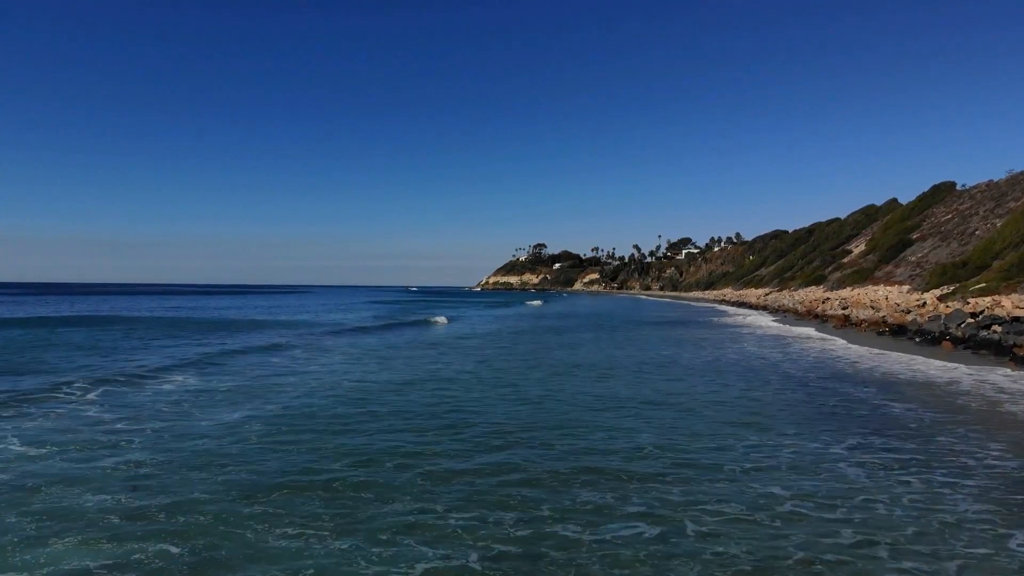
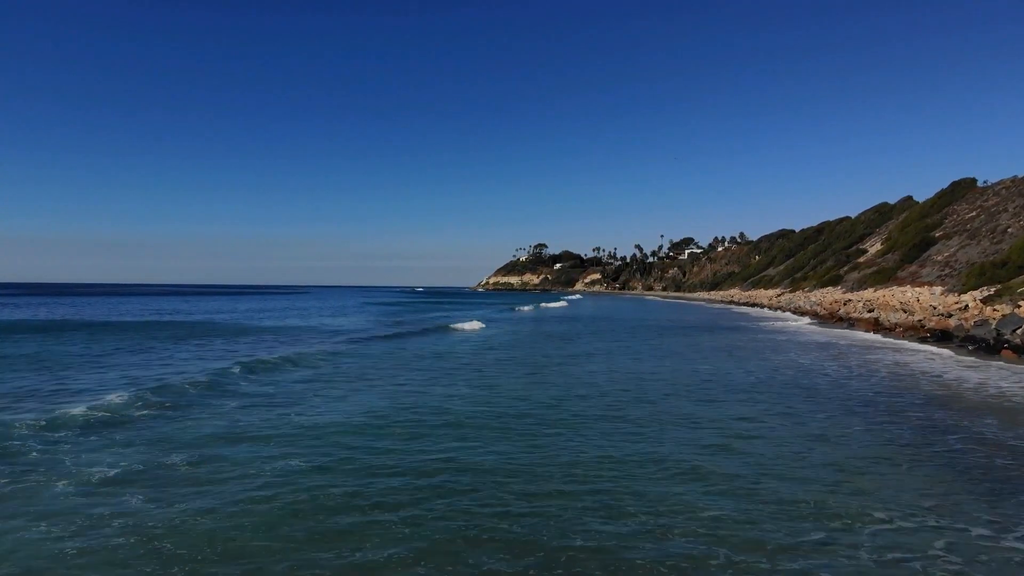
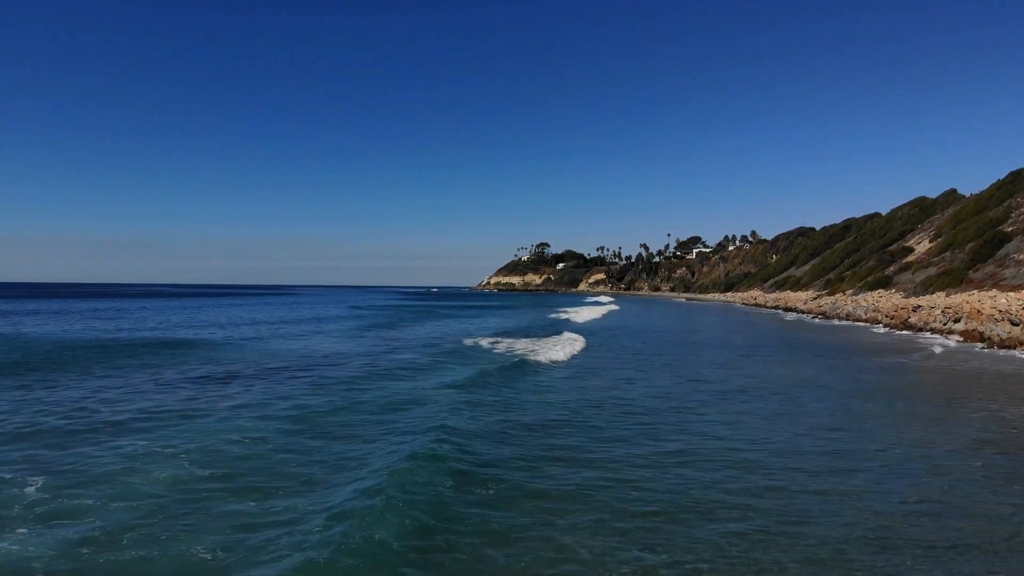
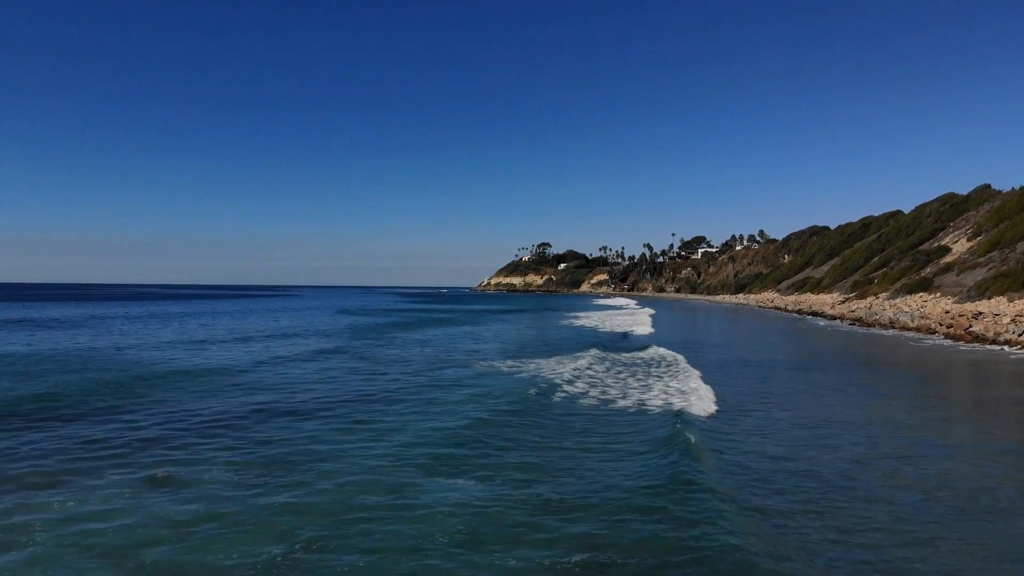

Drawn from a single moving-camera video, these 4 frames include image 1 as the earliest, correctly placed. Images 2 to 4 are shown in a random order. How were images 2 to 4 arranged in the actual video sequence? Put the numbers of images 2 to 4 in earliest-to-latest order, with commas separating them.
2, 3, 4
